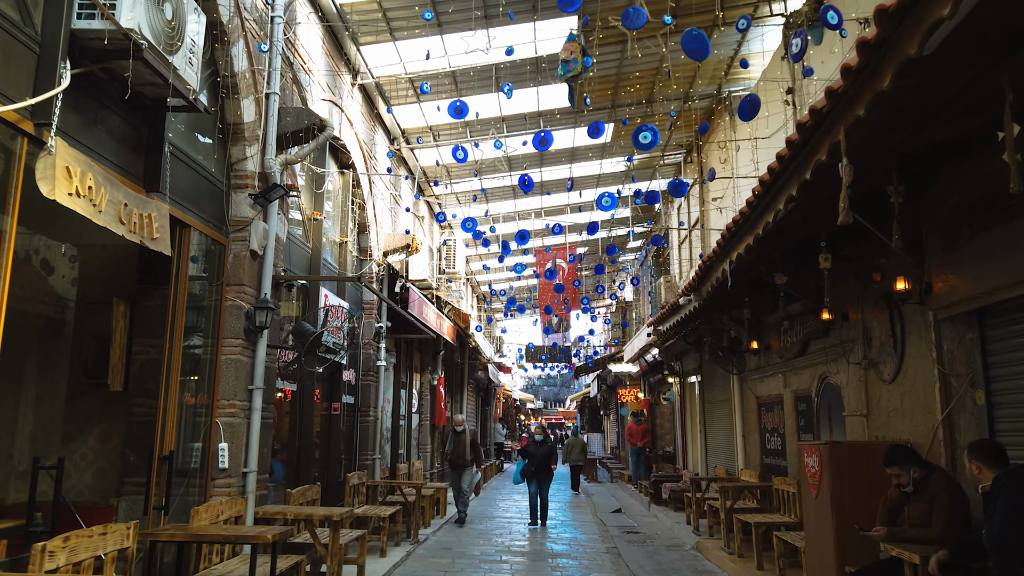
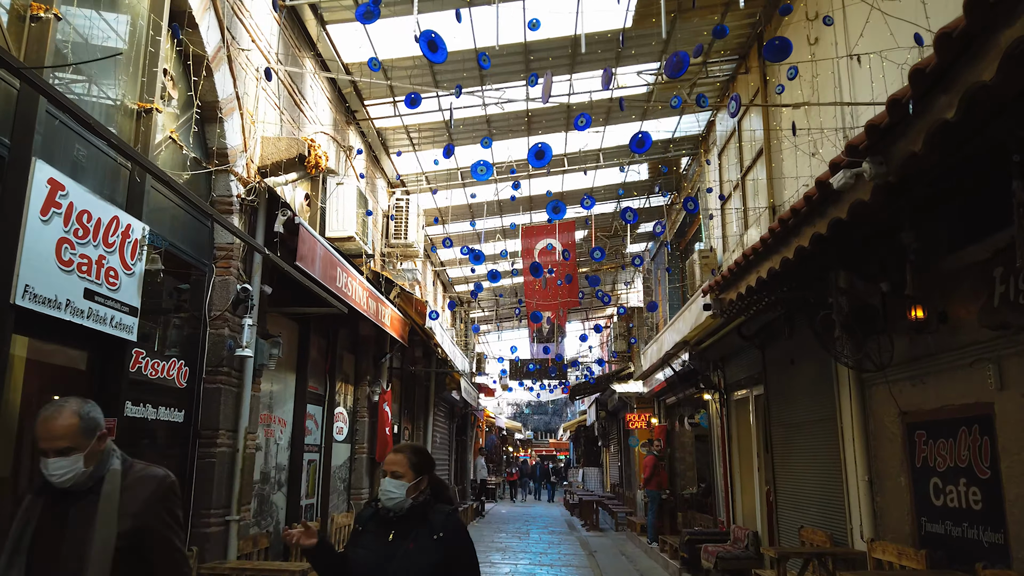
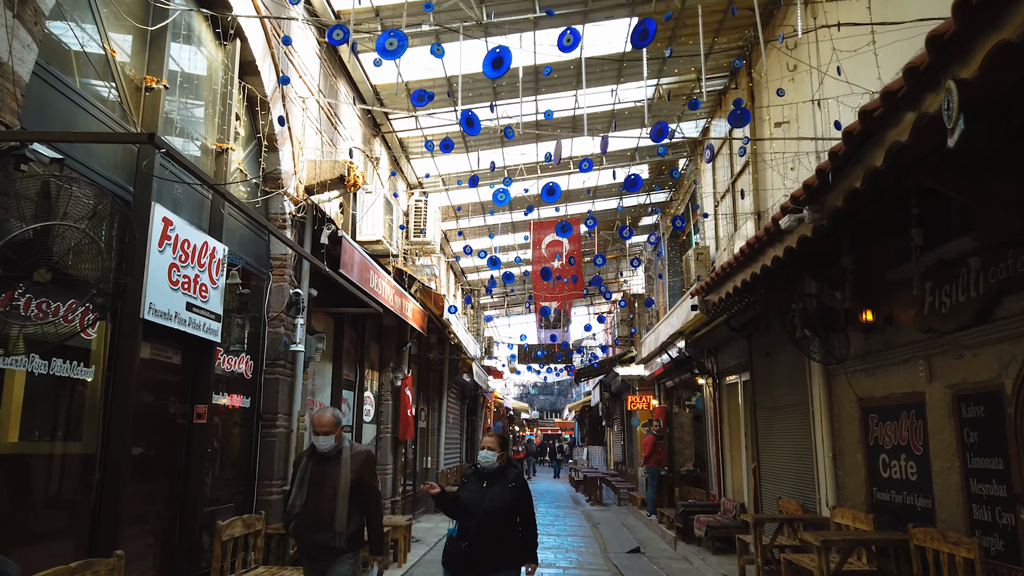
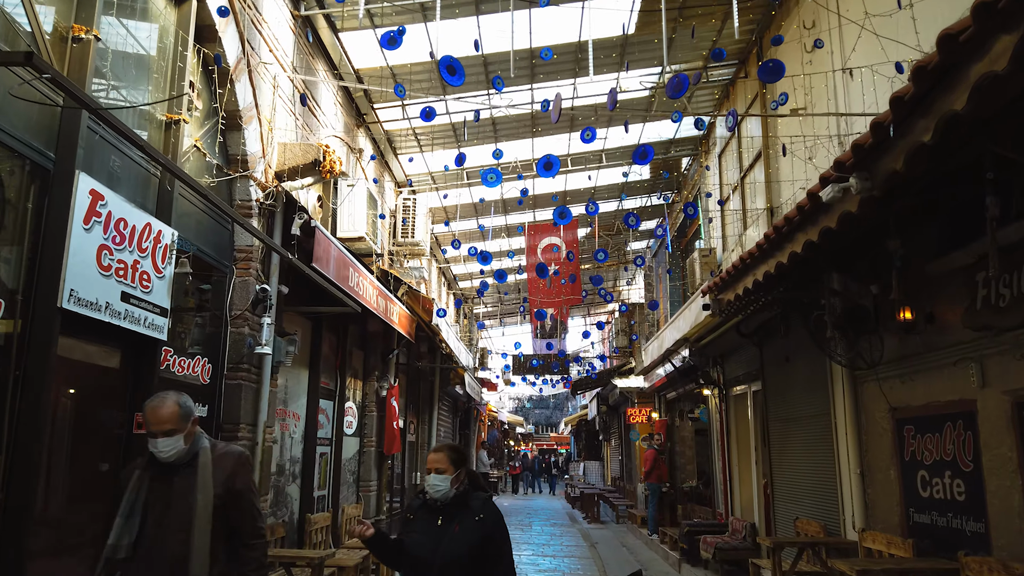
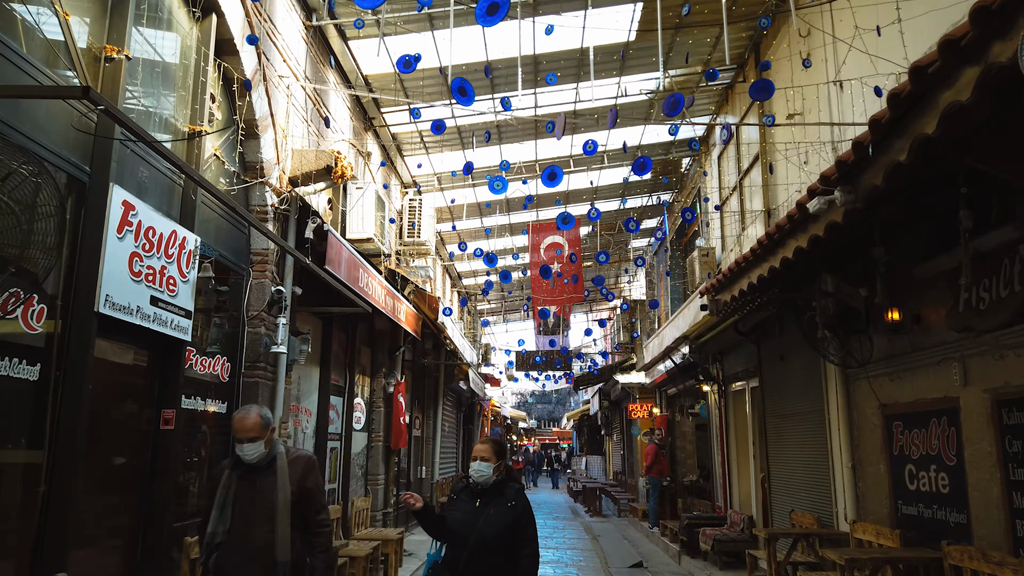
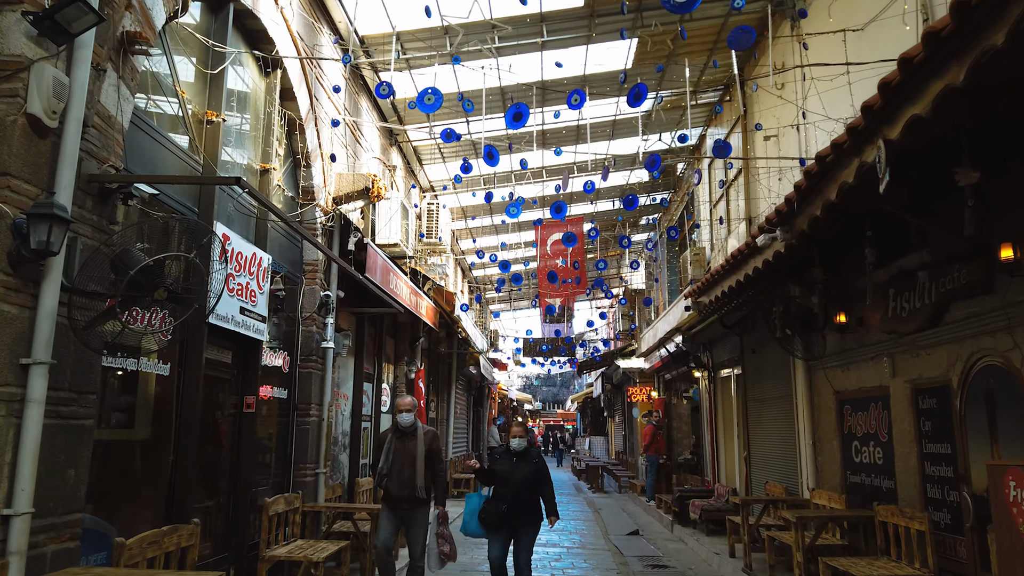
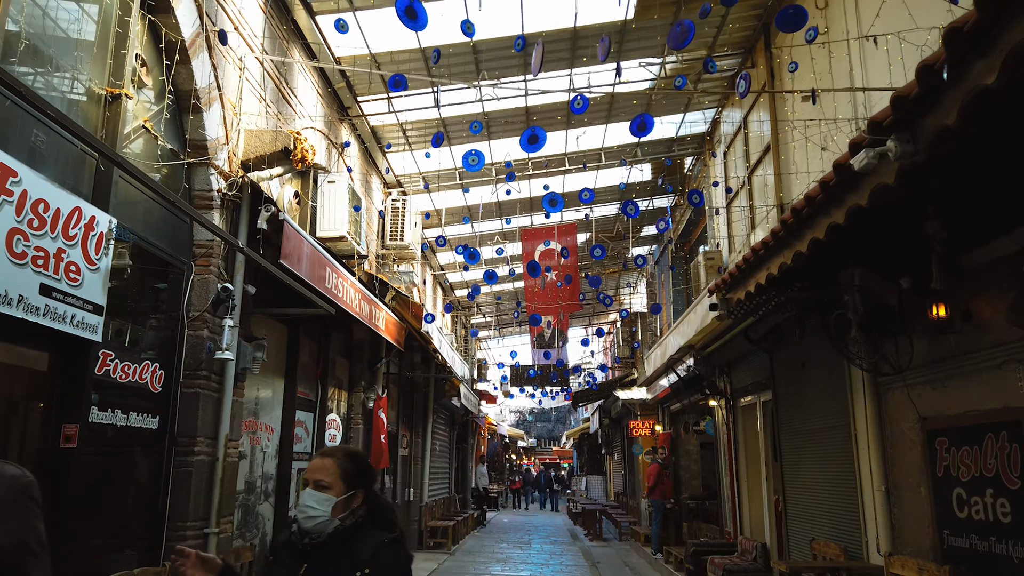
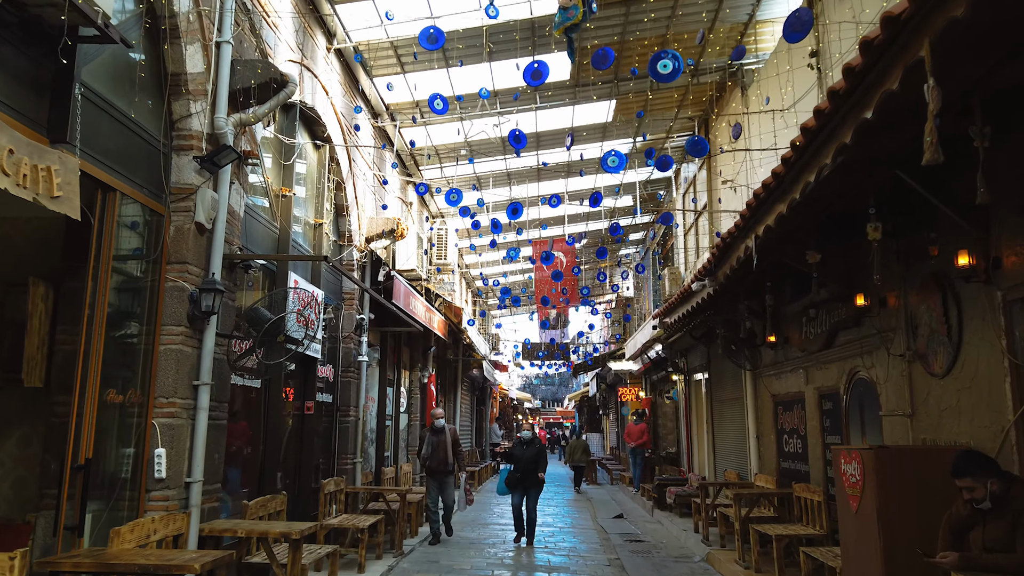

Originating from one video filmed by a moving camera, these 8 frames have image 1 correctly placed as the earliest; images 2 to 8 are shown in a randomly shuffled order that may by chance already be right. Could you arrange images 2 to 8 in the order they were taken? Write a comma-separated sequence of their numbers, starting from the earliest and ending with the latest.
8, 6, 3, 5, 4, 2, 7
